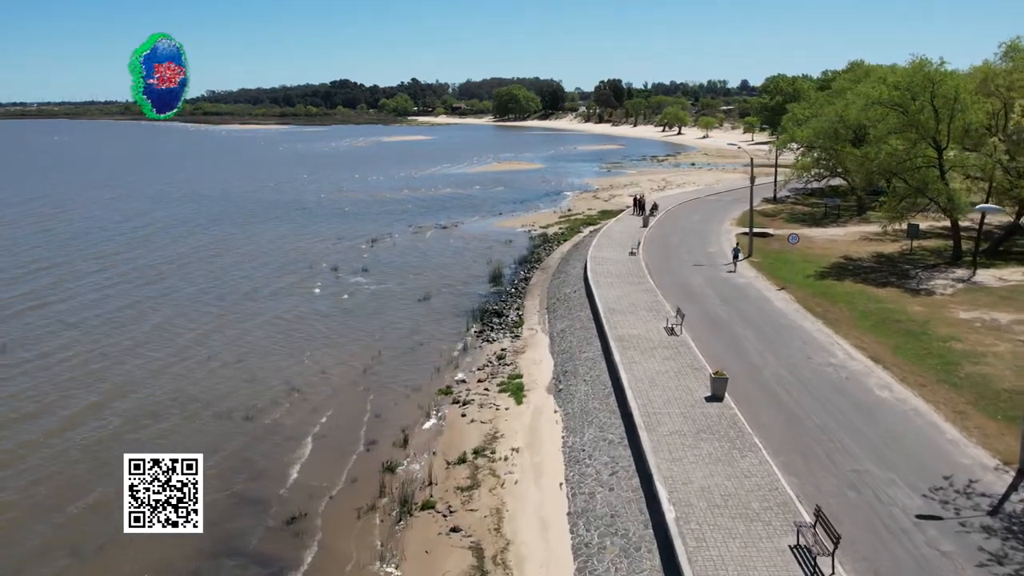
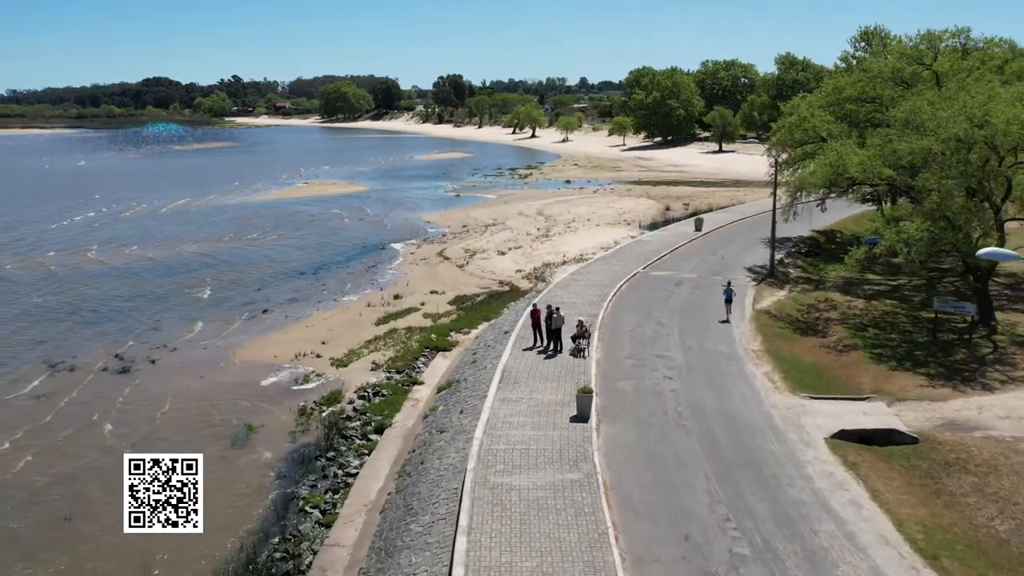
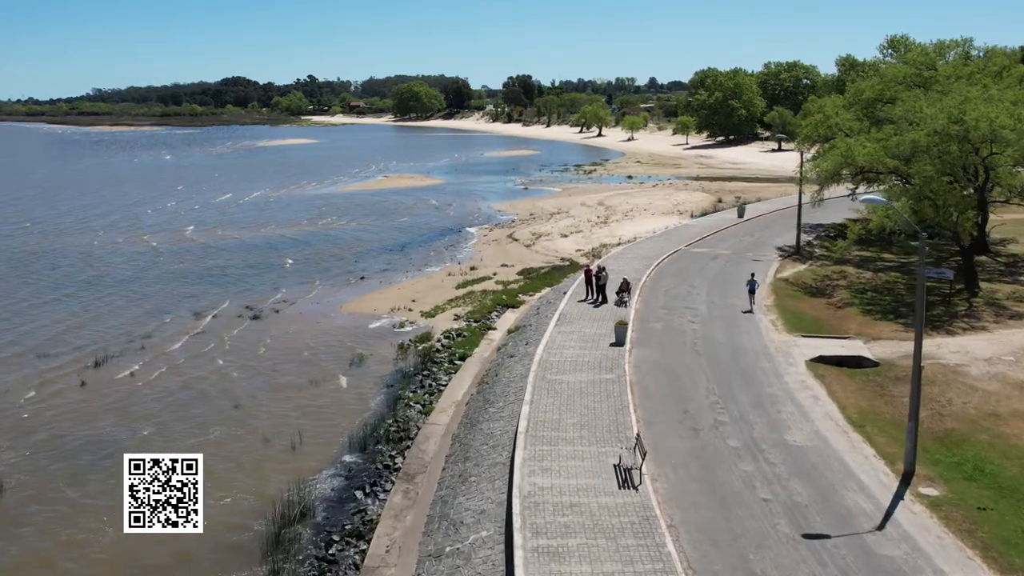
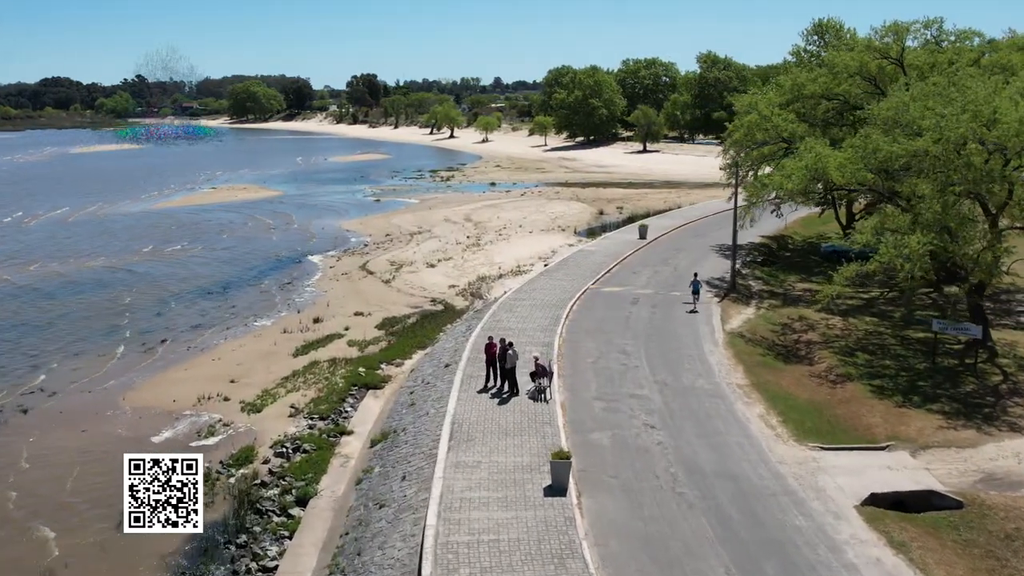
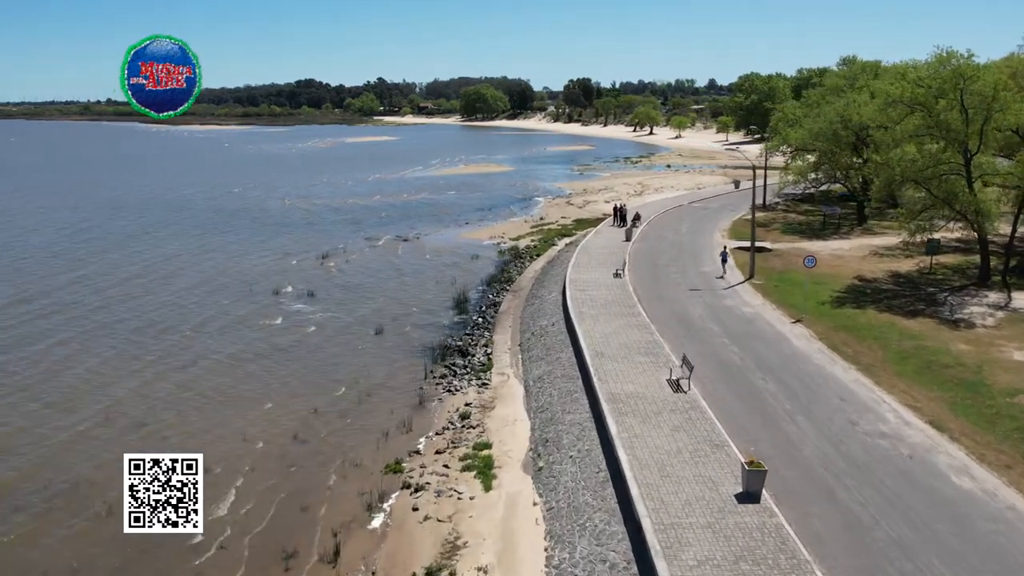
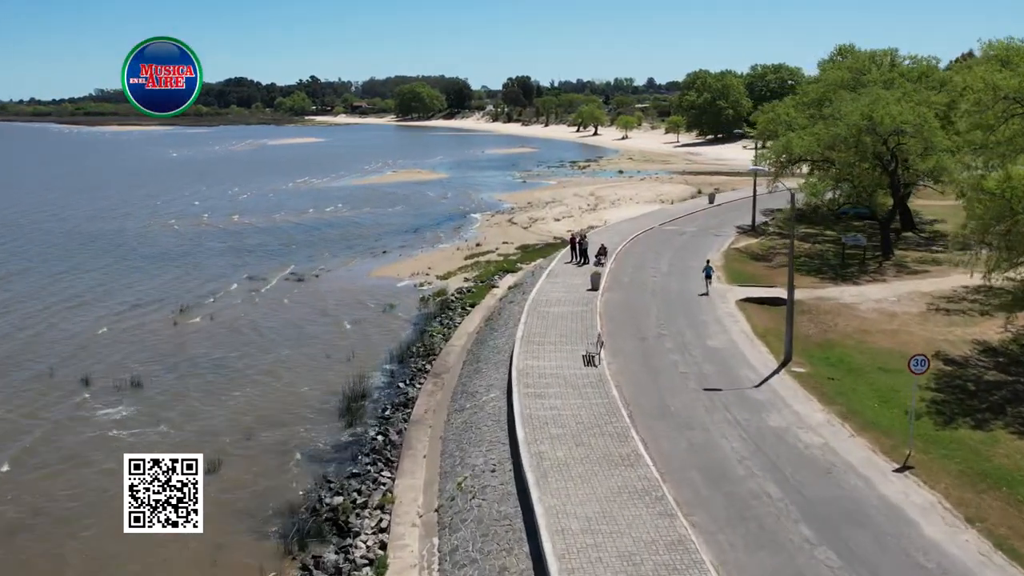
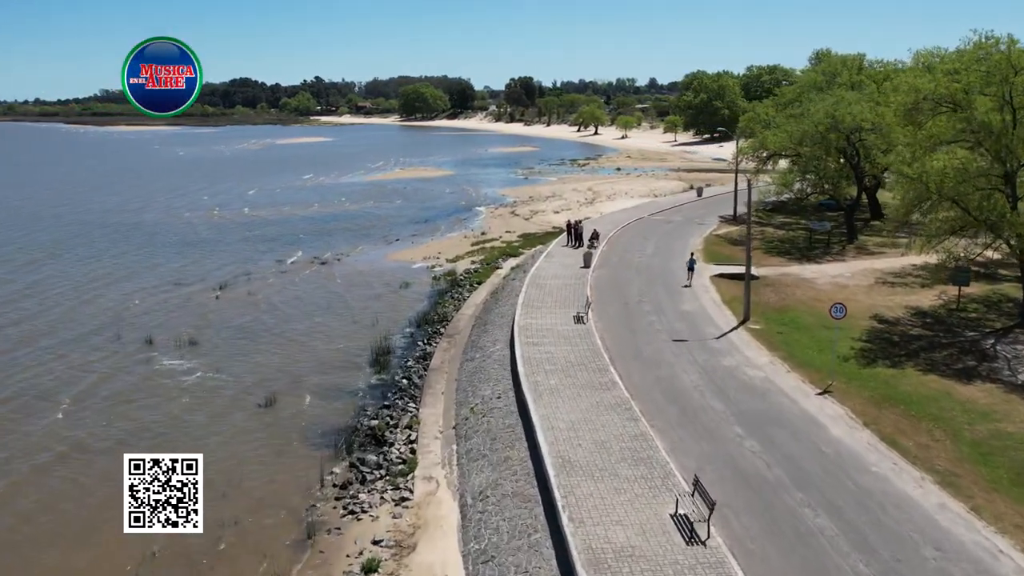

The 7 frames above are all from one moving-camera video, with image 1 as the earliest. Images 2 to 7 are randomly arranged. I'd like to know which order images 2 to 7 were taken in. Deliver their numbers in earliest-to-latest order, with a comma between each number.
5, 7, 6, 3, 2, 4
